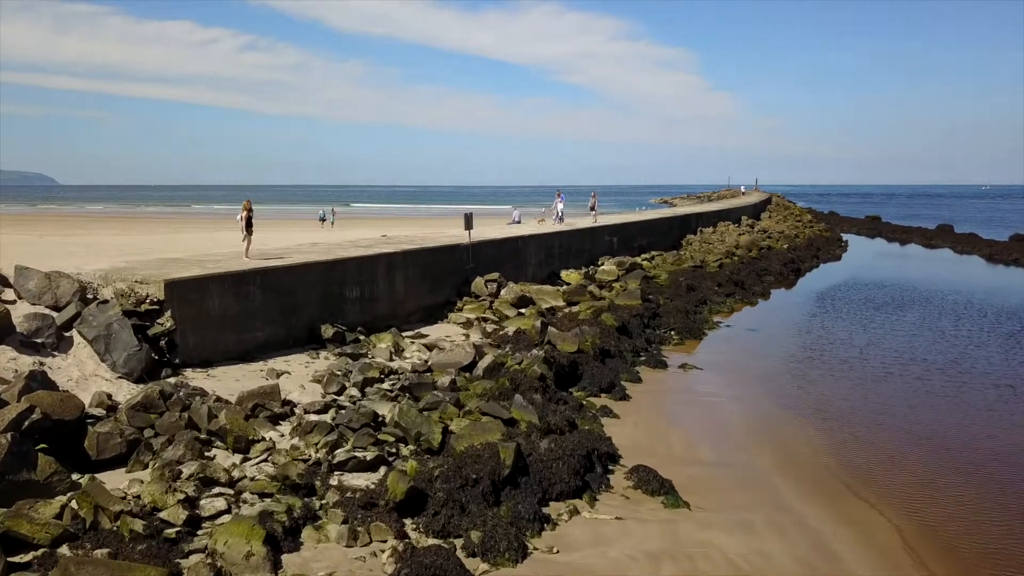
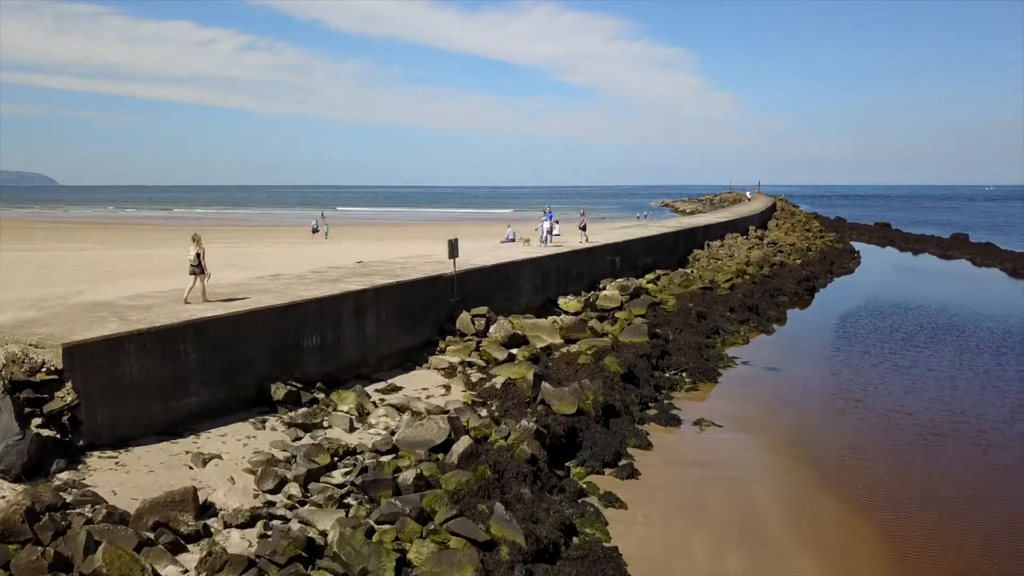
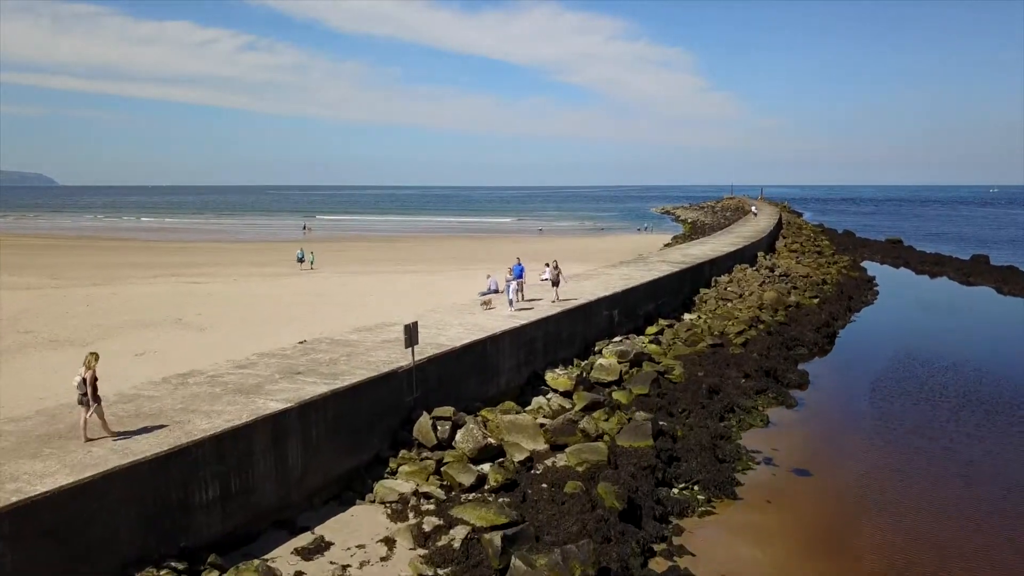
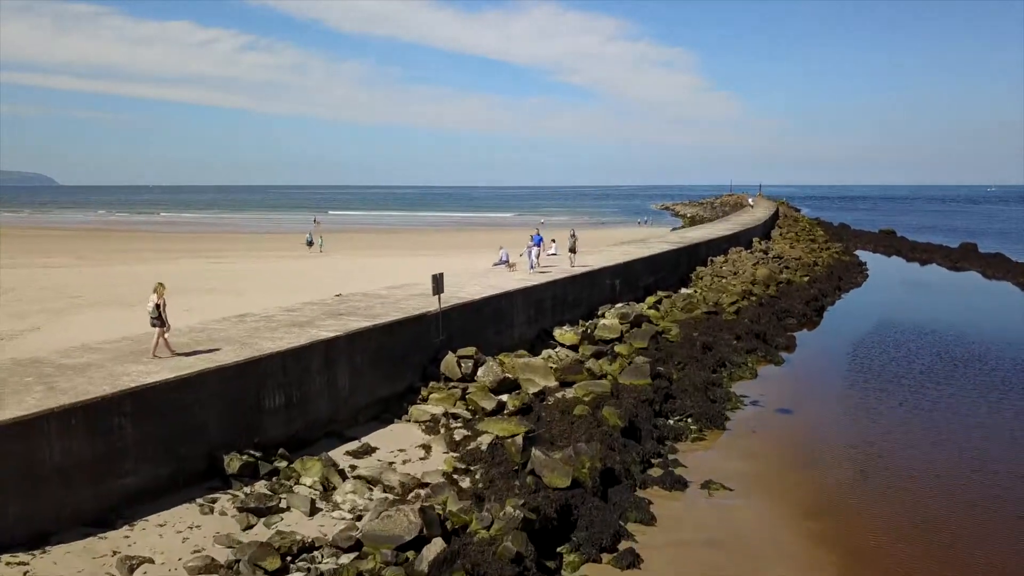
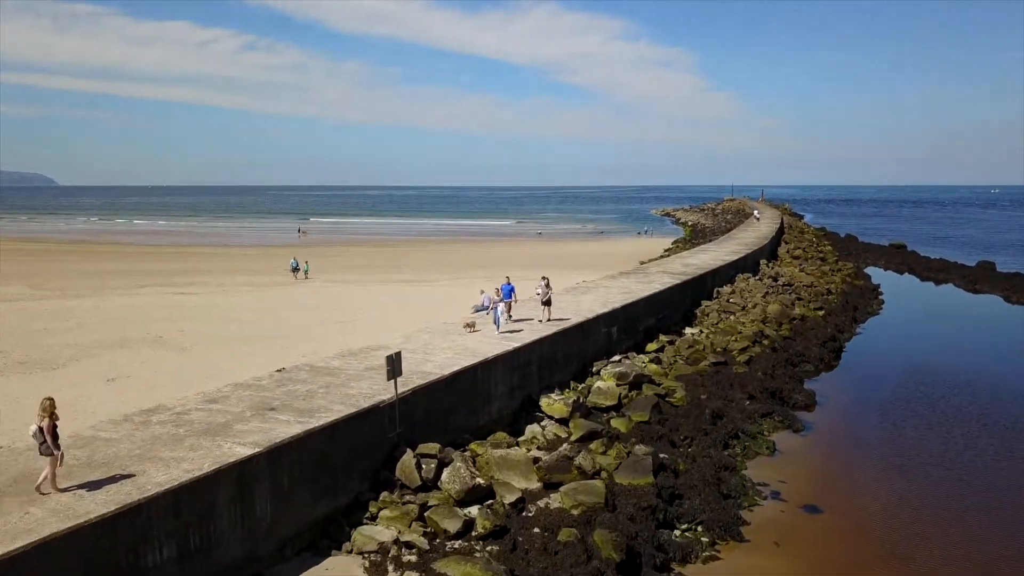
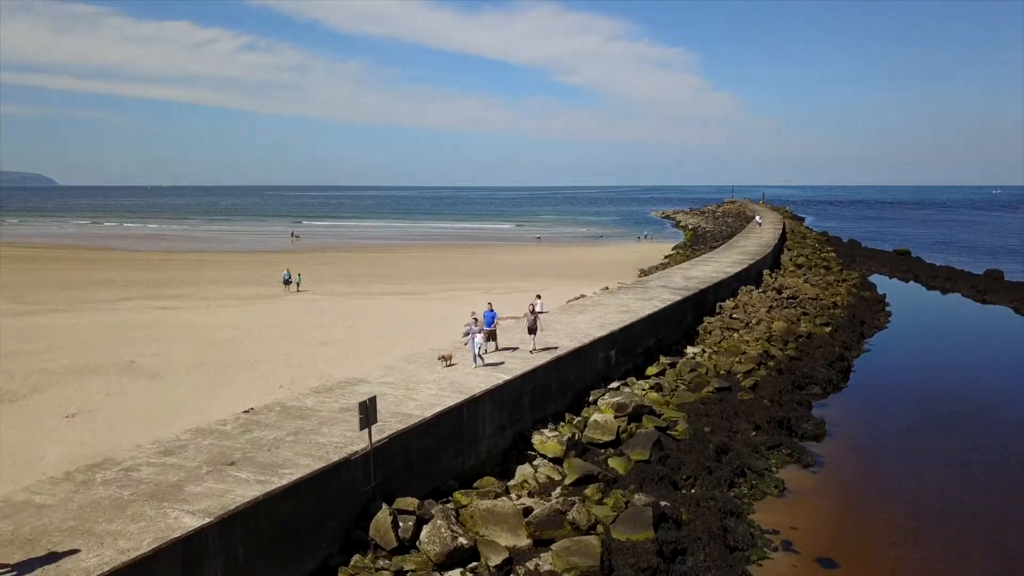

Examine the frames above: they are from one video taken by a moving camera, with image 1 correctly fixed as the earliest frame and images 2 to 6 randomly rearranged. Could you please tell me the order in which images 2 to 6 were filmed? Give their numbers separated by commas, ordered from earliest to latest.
2, 4, 3, 5, 6
